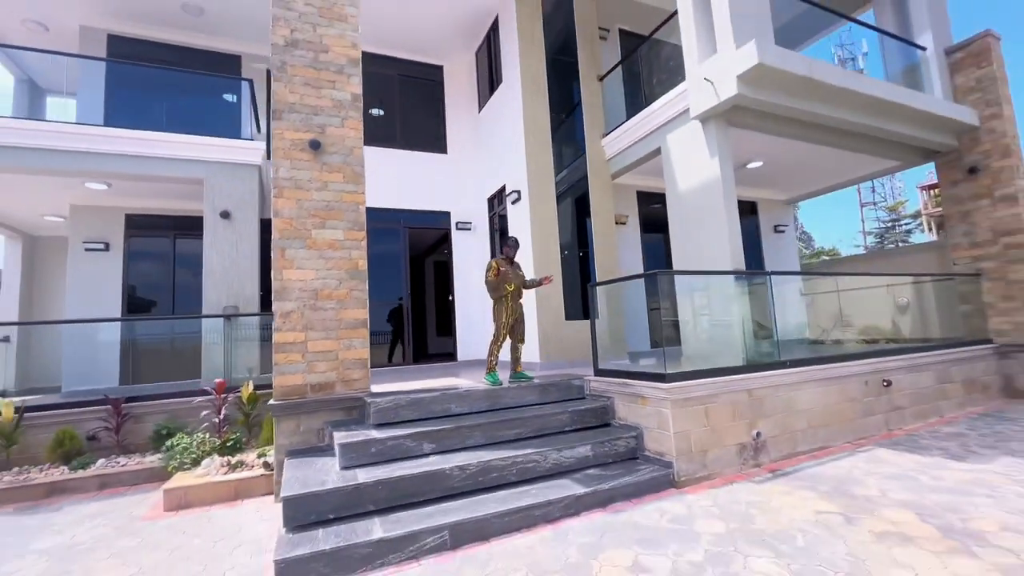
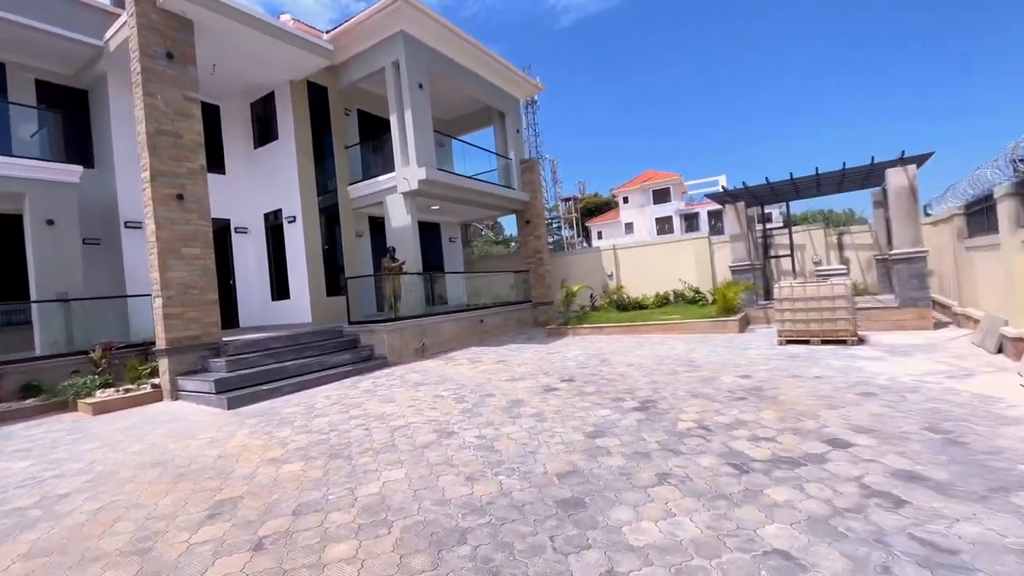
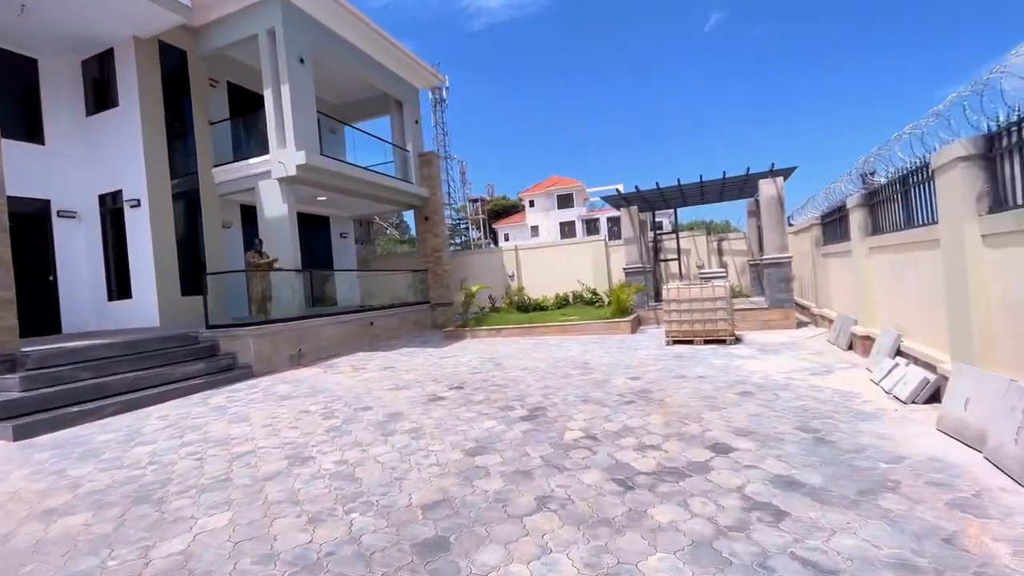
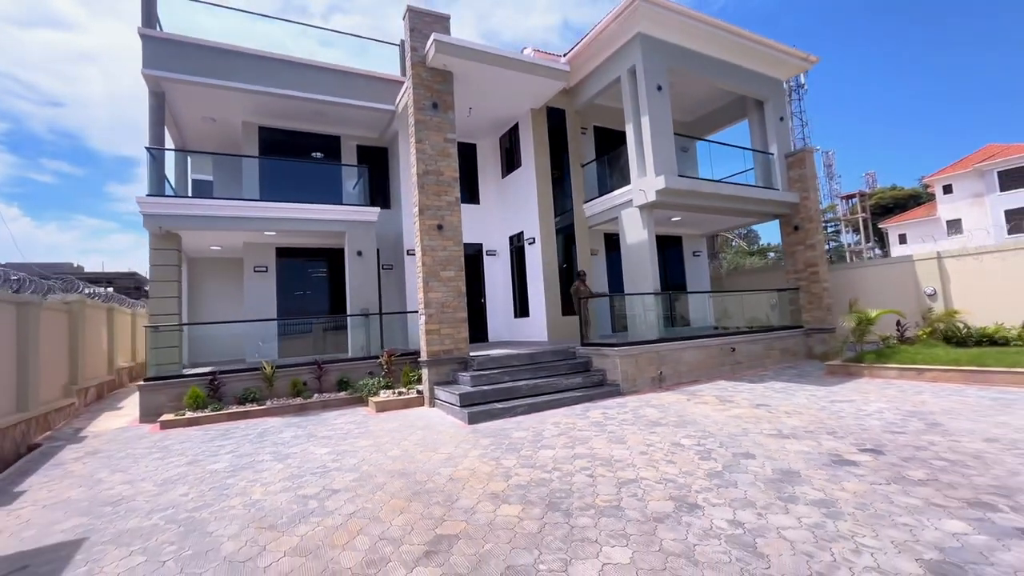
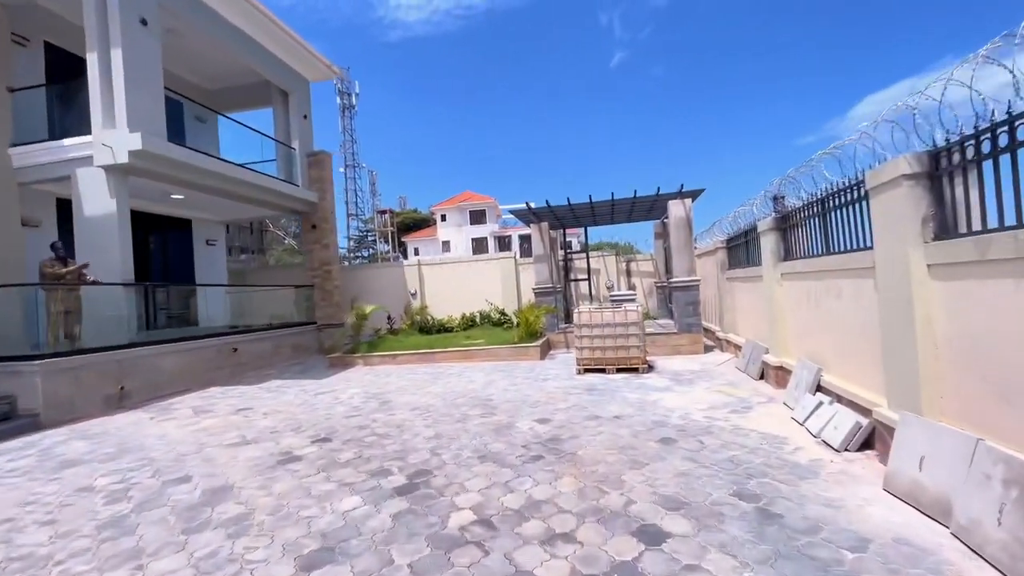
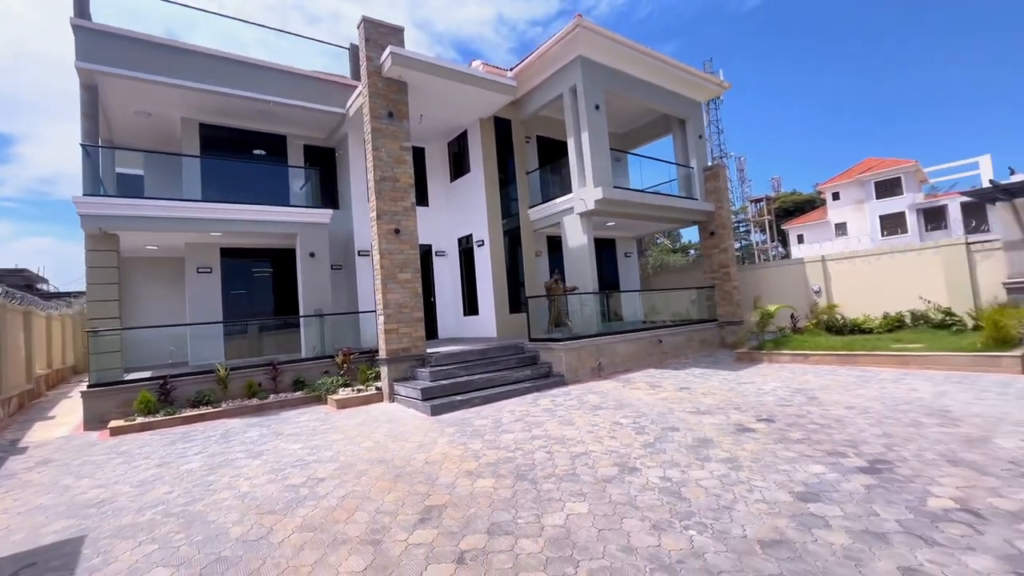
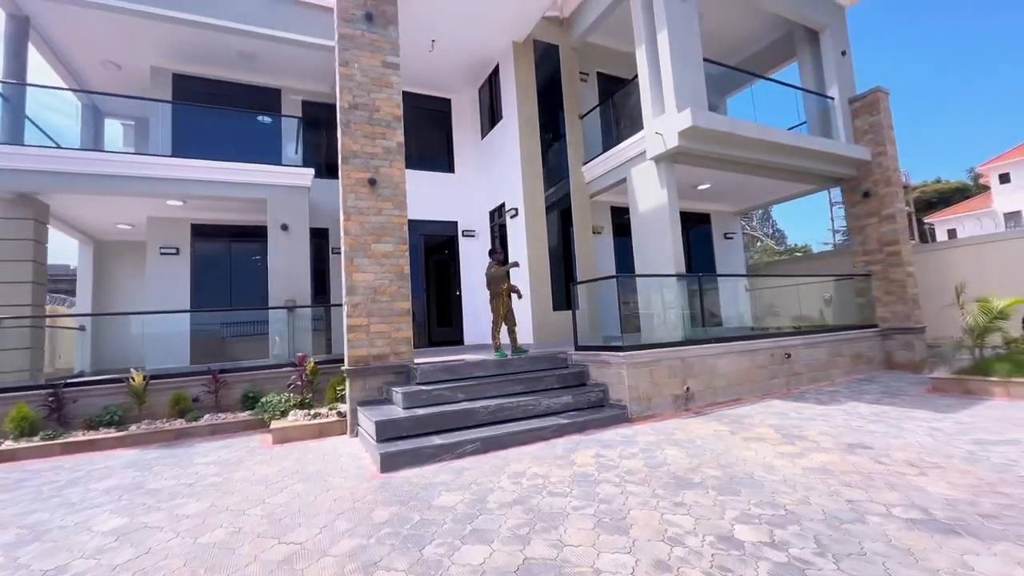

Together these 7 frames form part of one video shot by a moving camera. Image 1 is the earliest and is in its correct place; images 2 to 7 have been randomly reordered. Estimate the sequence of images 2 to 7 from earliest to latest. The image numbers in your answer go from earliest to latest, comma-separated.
7, 4, 6, 2, 3, 5
